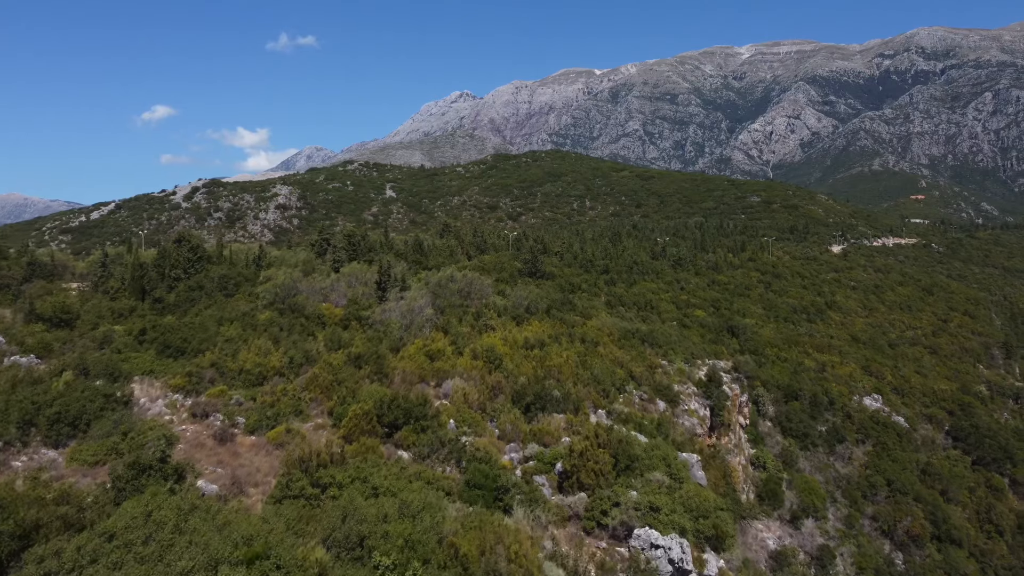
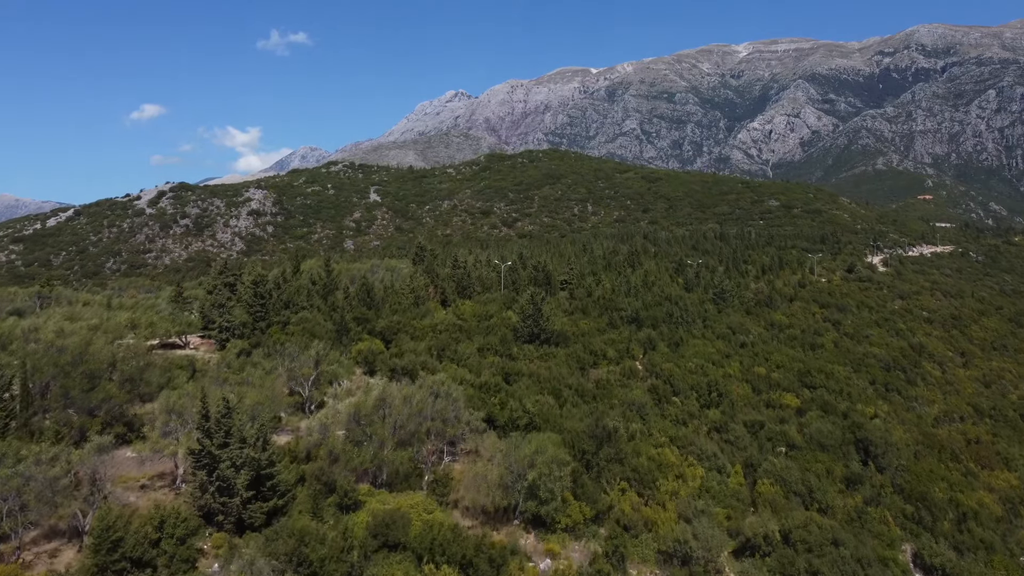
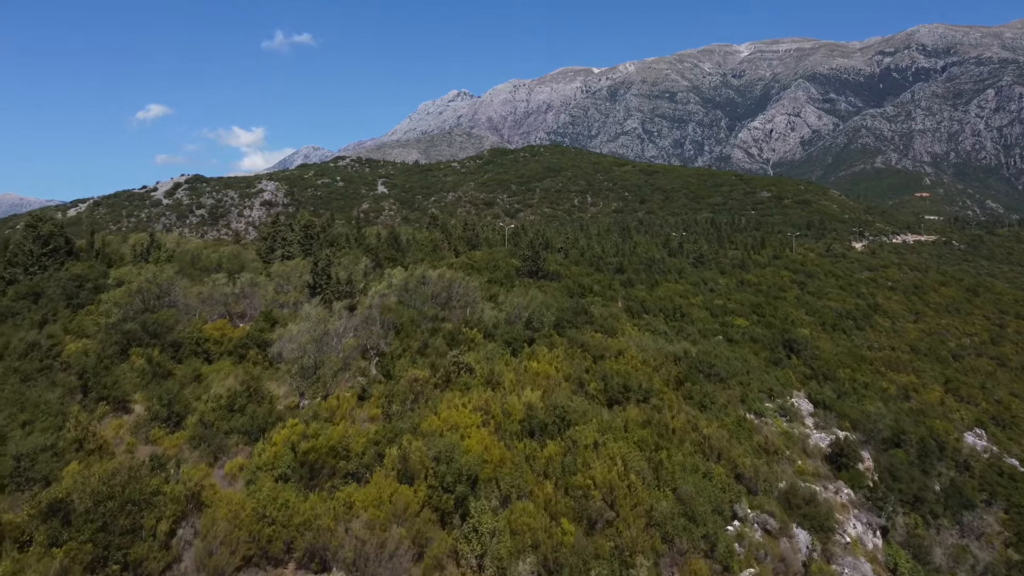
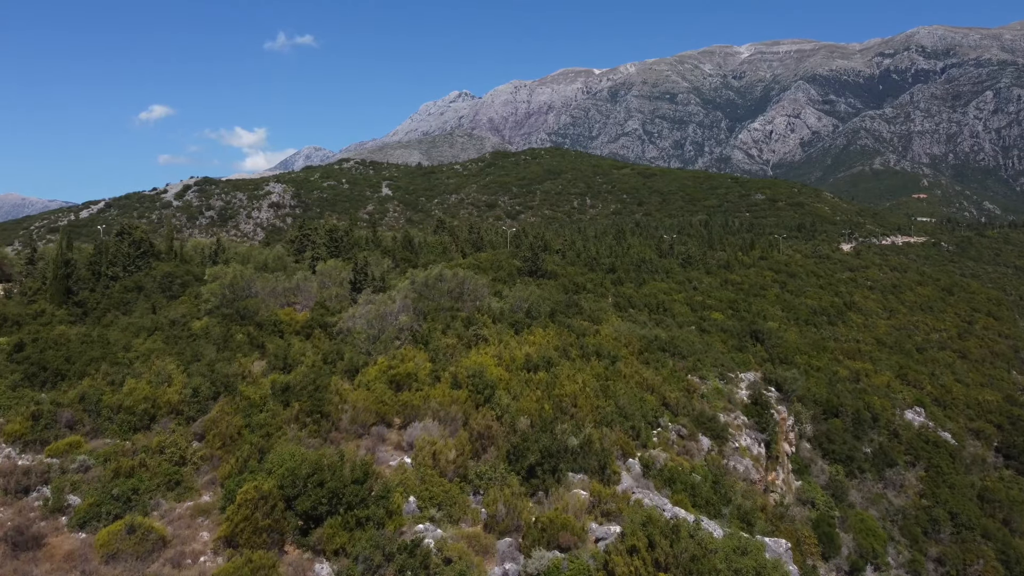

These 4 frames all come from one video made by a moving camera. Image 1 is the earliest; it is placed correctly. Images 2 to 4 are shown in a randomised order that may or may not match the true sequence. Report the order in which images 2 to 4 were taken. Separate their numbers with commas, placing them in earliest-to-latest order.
4, 3, 2
